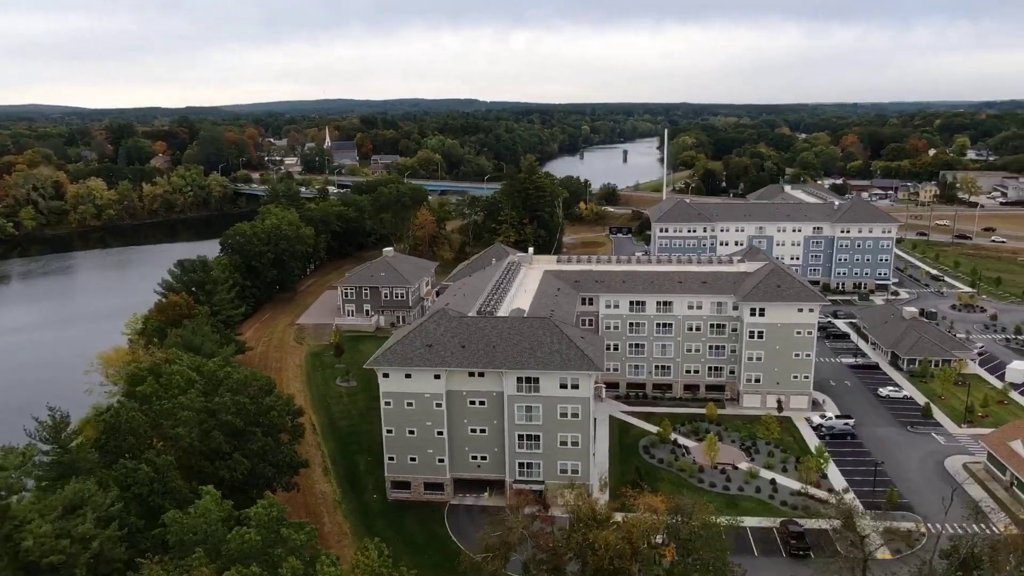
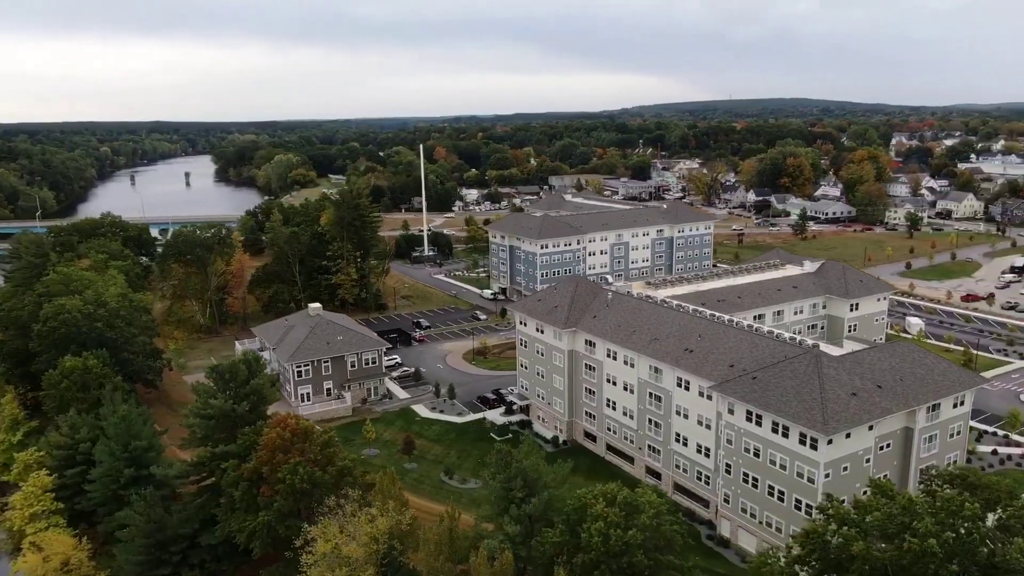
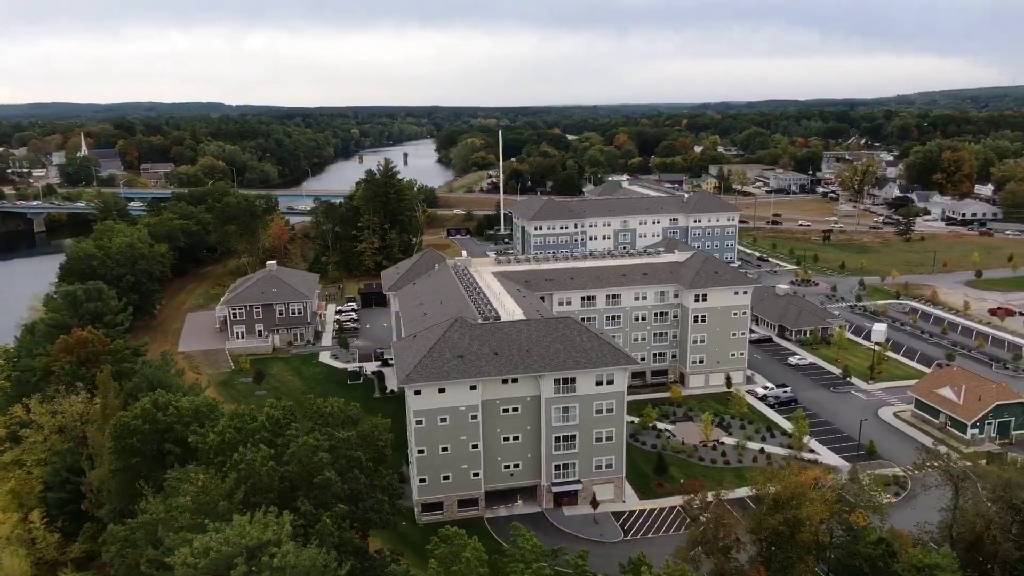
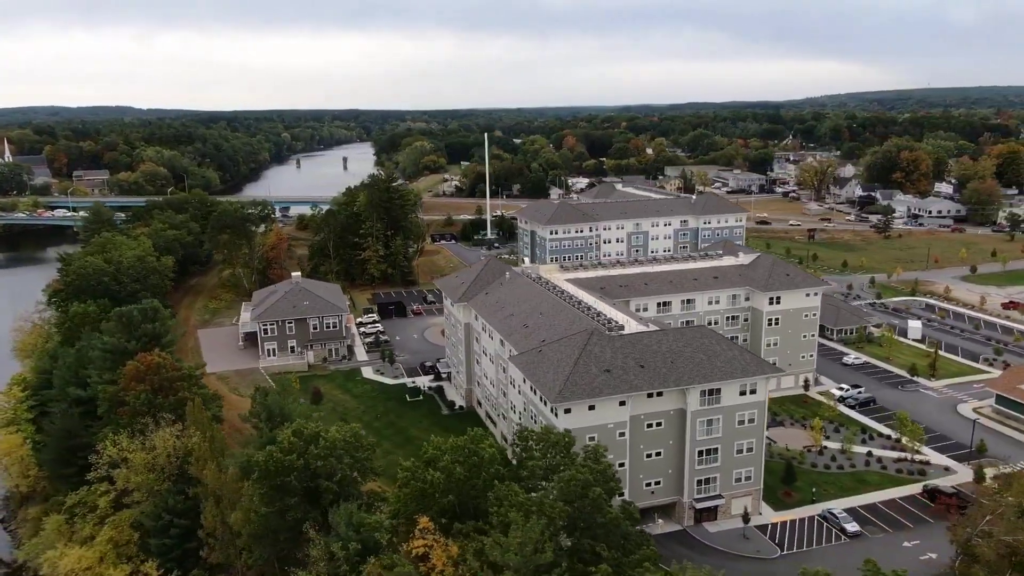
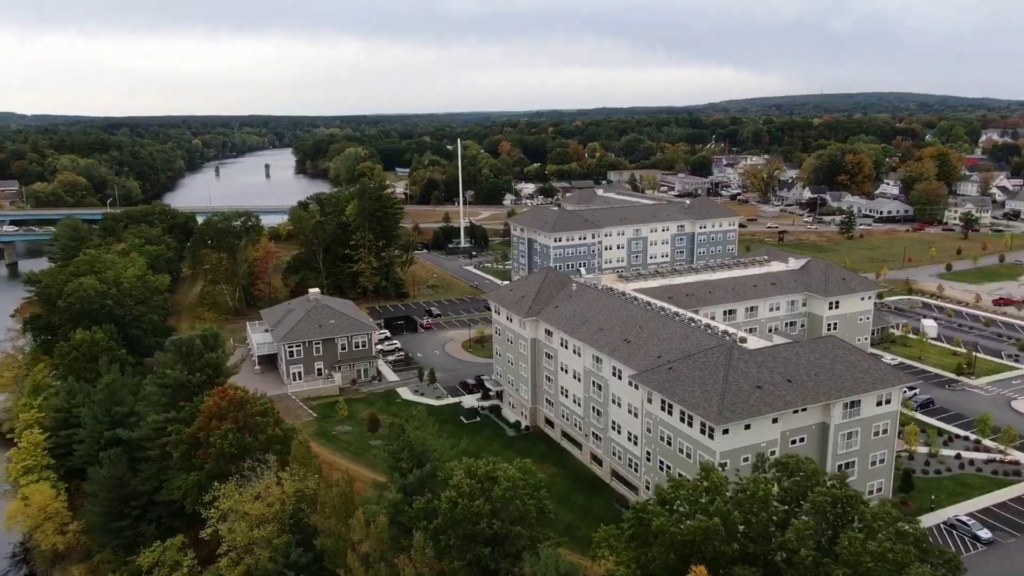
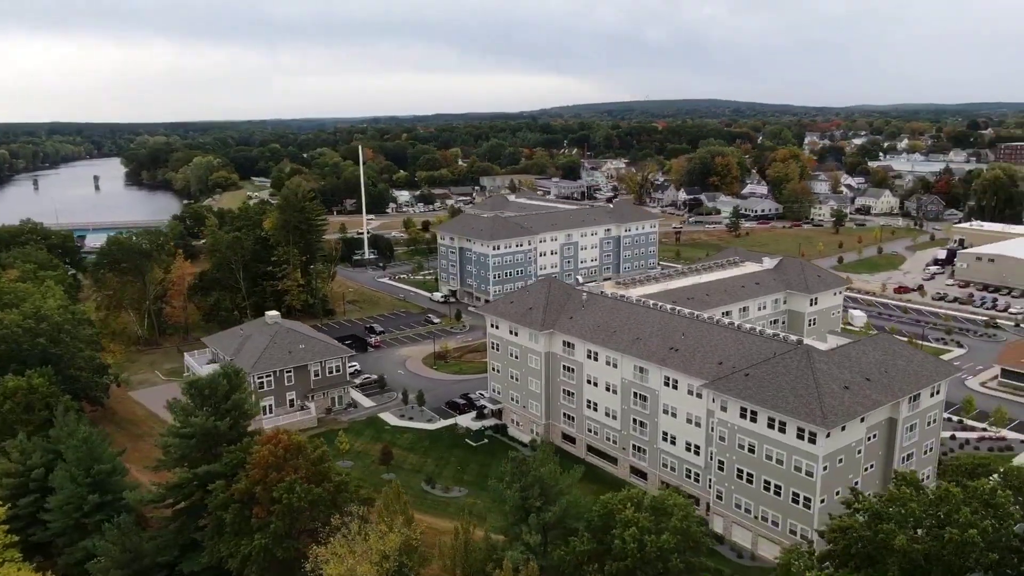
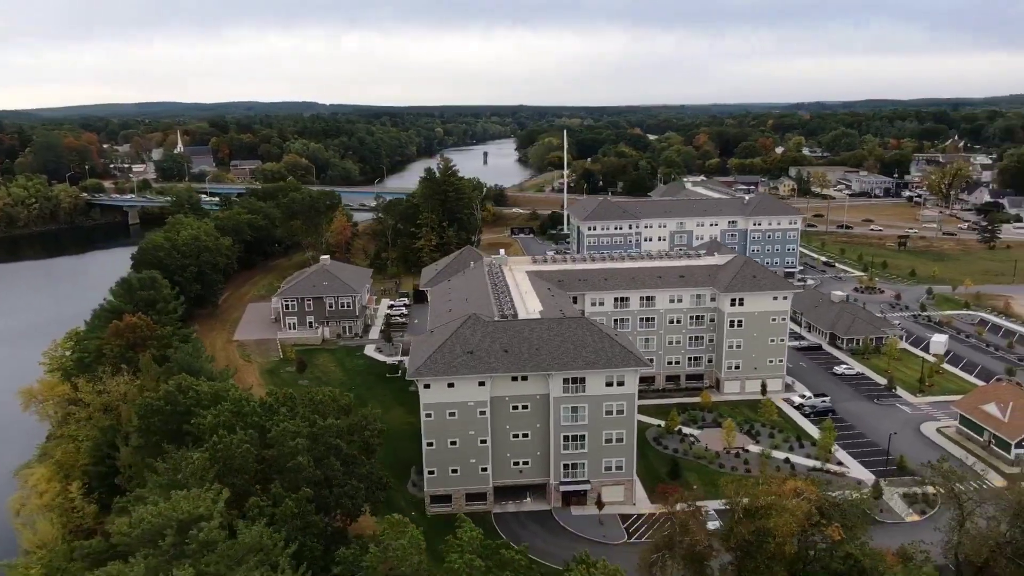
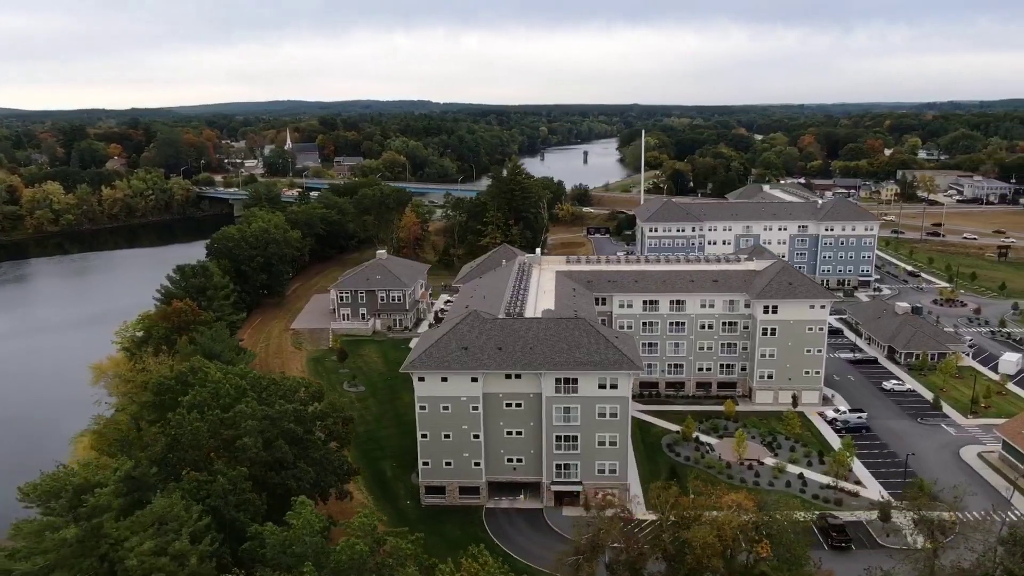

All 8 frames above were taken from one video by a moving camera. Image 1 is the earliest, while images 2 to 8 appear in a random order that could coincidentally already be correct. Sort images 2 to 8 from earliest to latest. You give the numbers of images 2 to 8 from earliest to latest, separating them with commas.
8, 7, 3, 4, 5, 2, 6
